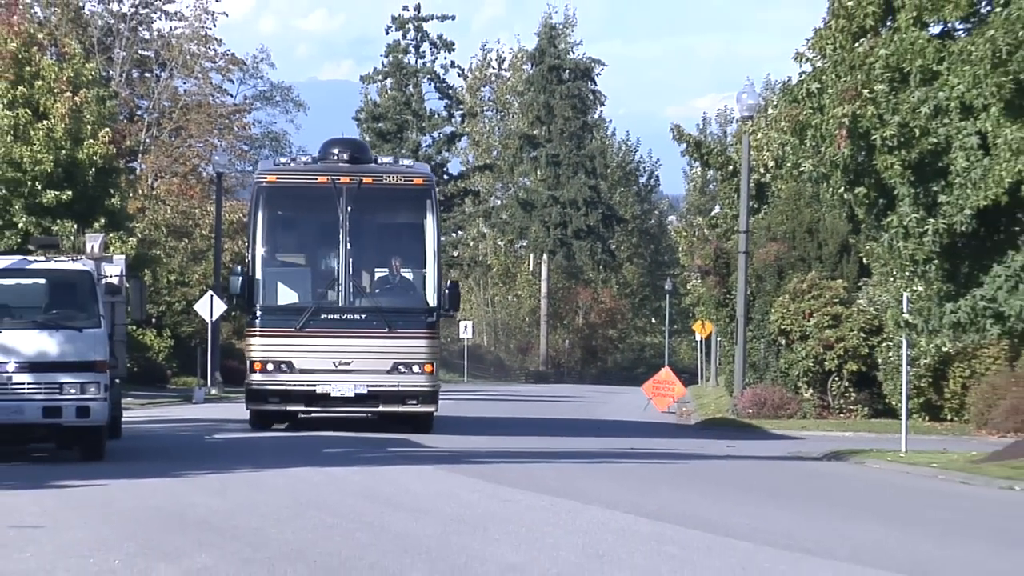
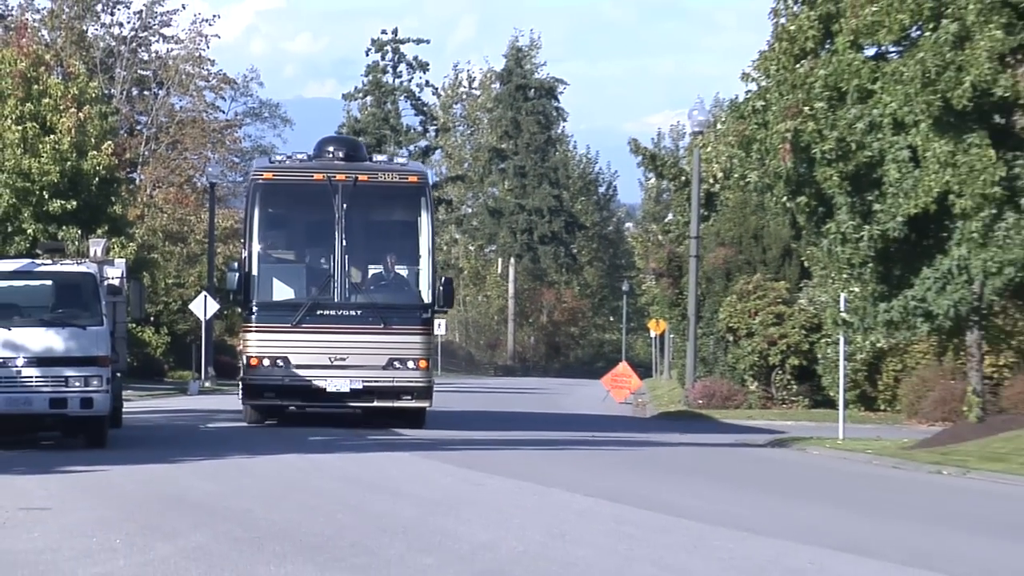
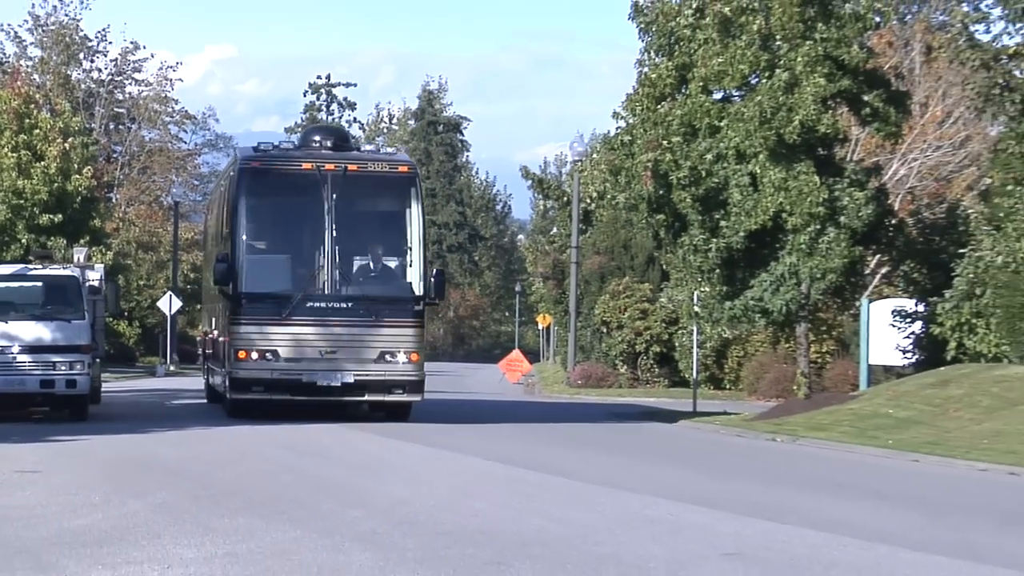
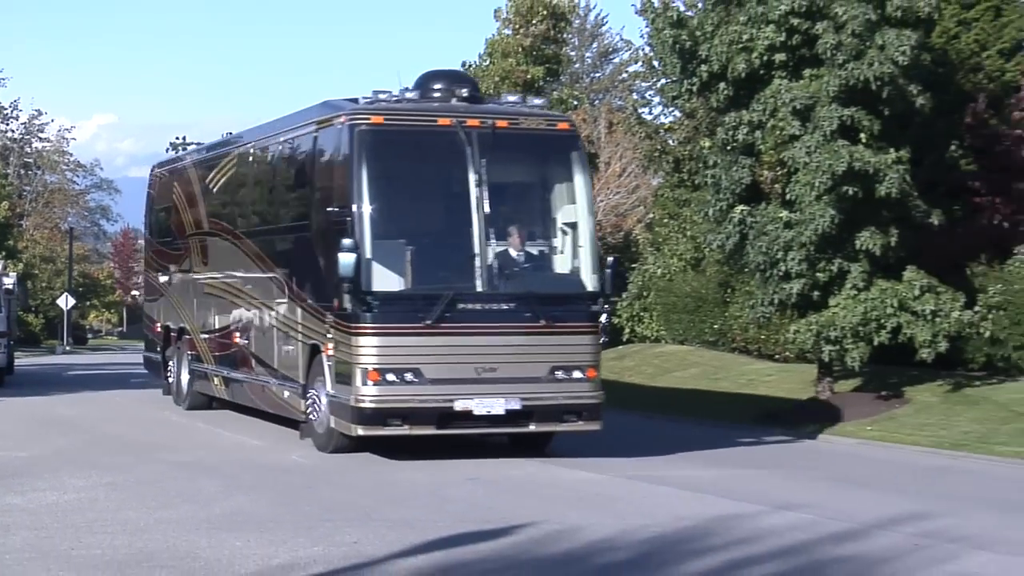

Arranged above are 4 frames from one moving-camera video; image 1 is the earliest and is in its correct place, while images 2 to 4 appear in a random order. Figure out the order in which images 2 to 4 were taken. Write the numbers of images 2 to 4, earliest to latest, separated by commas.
2, 3, 4
